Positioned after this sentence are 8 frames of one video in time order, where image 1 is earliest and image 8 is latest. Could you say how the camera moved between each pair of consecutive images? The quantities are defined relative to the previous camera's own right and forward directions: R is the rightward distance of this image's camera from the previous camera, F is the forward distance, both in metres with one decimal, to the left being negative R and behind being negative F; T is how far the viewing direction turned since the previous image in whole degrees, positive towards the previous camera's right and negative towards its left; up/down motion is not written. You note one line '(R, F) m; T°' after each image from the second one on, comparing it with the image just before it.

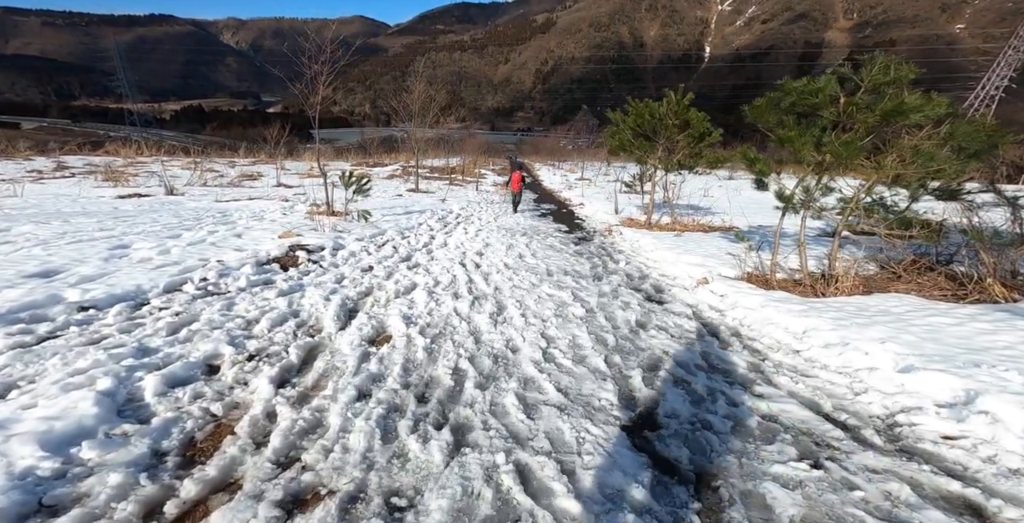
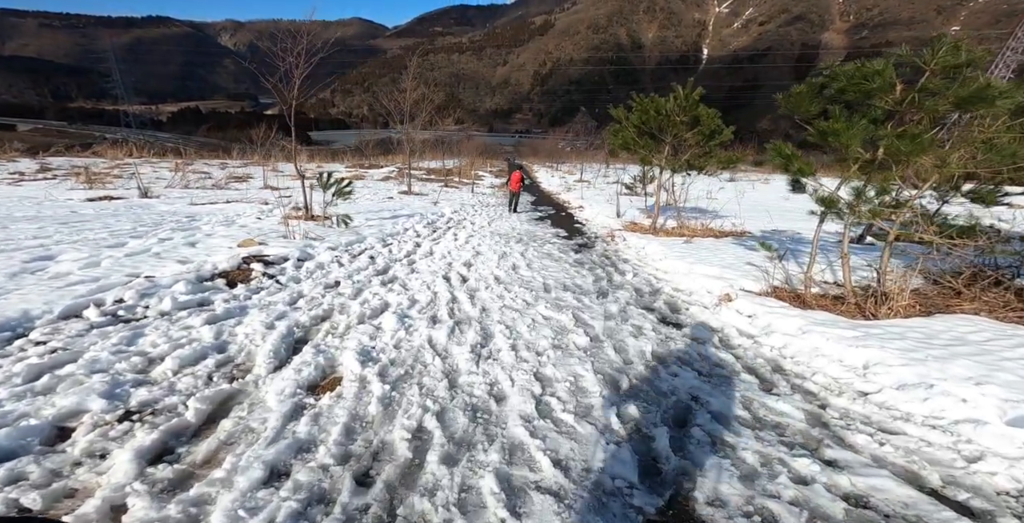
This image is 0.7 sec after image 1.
(+0.1, +1.0) m; 0°
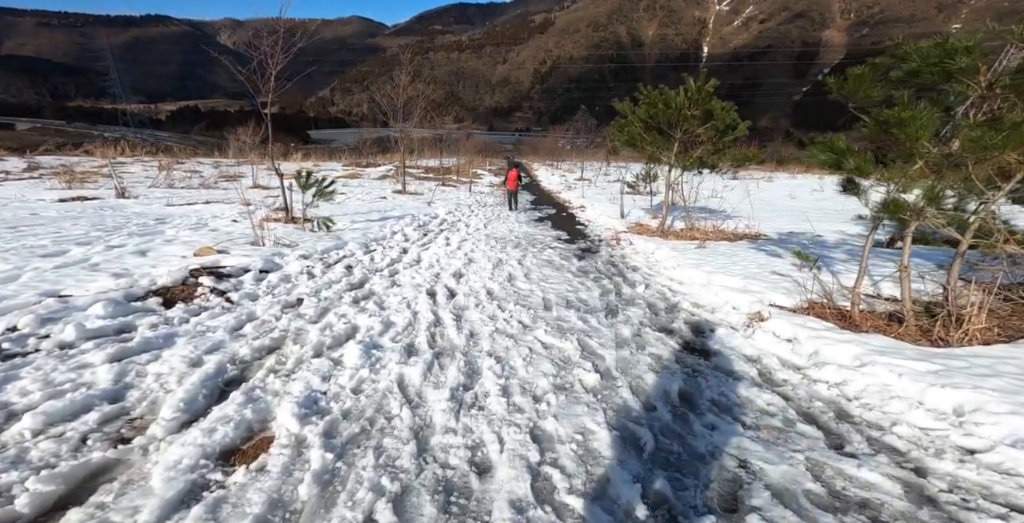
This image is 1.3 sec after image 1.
(+0.1, +0.8) m; 0°
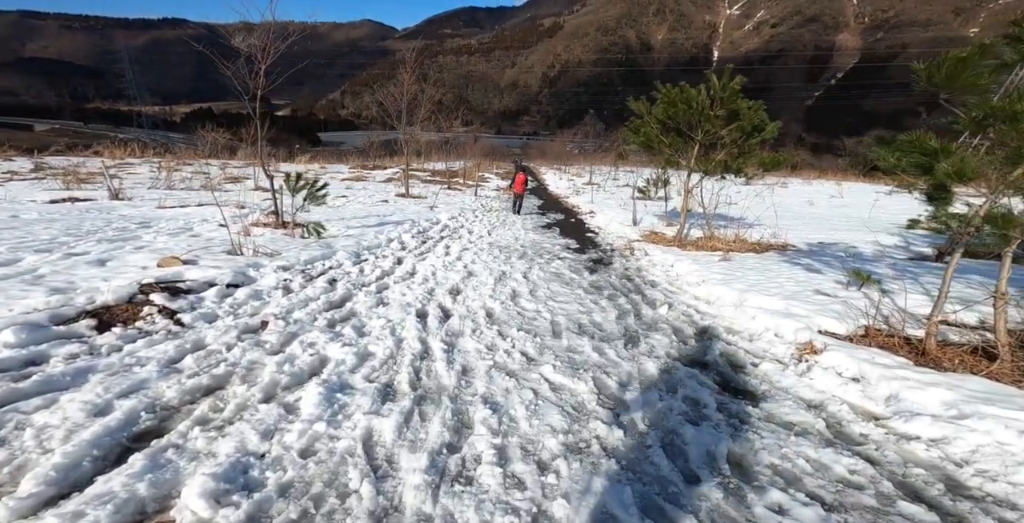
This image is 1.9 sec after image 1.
(0.0, +0.7) m; -1°
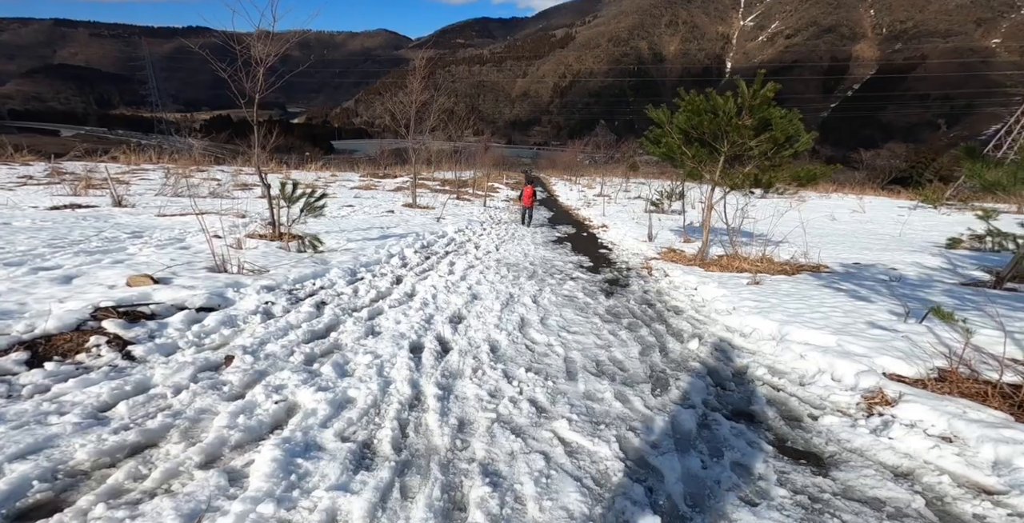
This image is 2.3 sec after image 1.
(0.0, +0.6) m; -1°
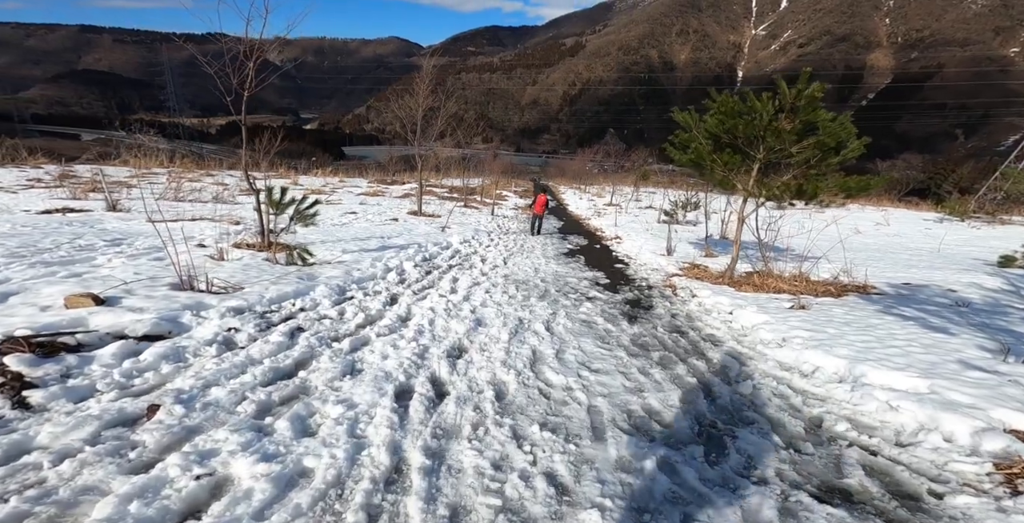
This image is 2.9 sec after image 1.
(0.0, +0.8) m; -1°
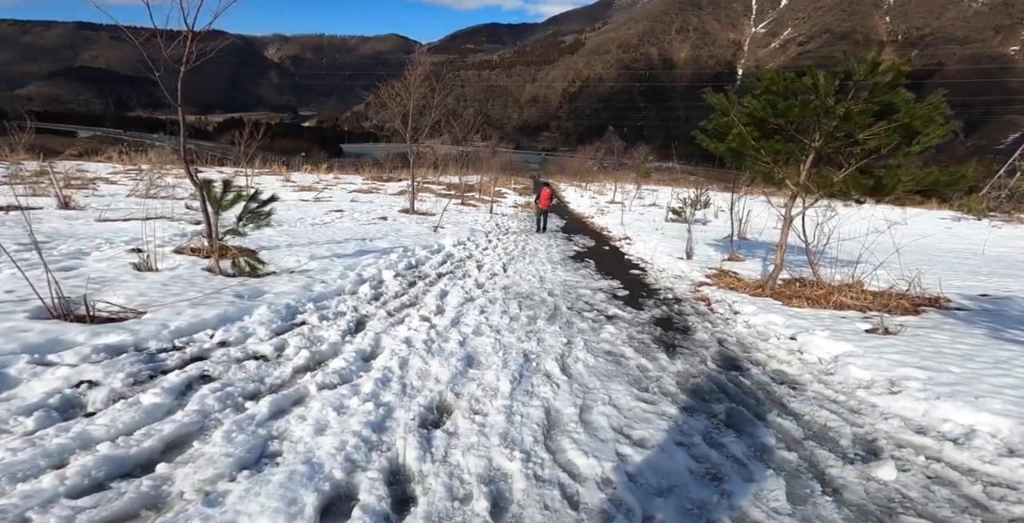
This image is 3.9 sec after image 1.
(0.0, +1.3) m; 0°
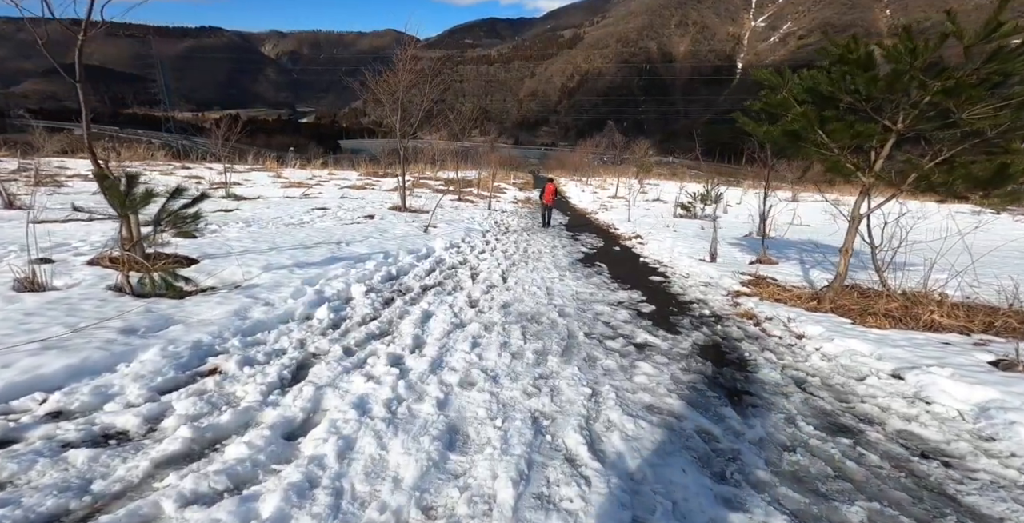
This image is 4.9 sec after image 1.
(0.0, +1.2) m; 0°
